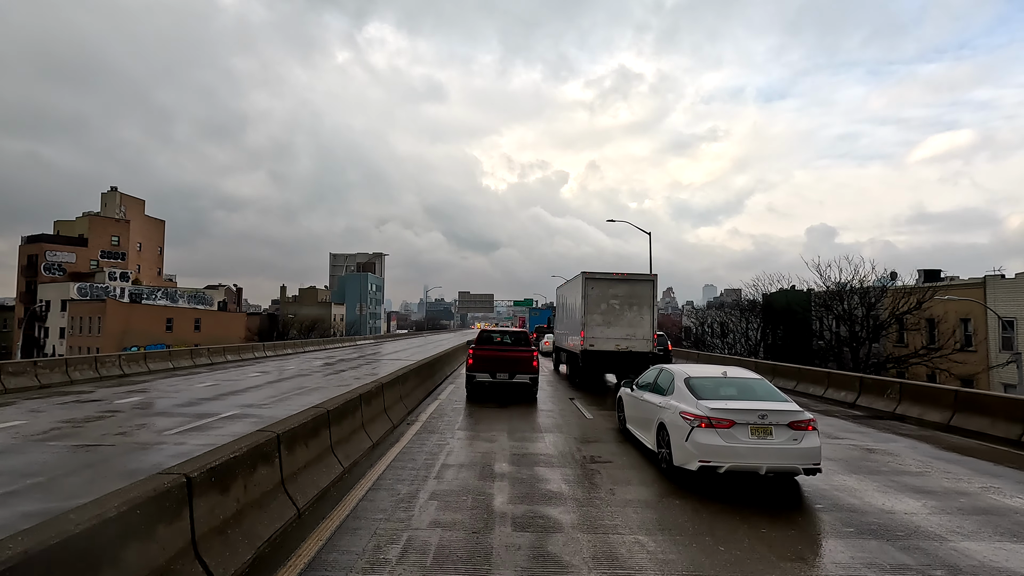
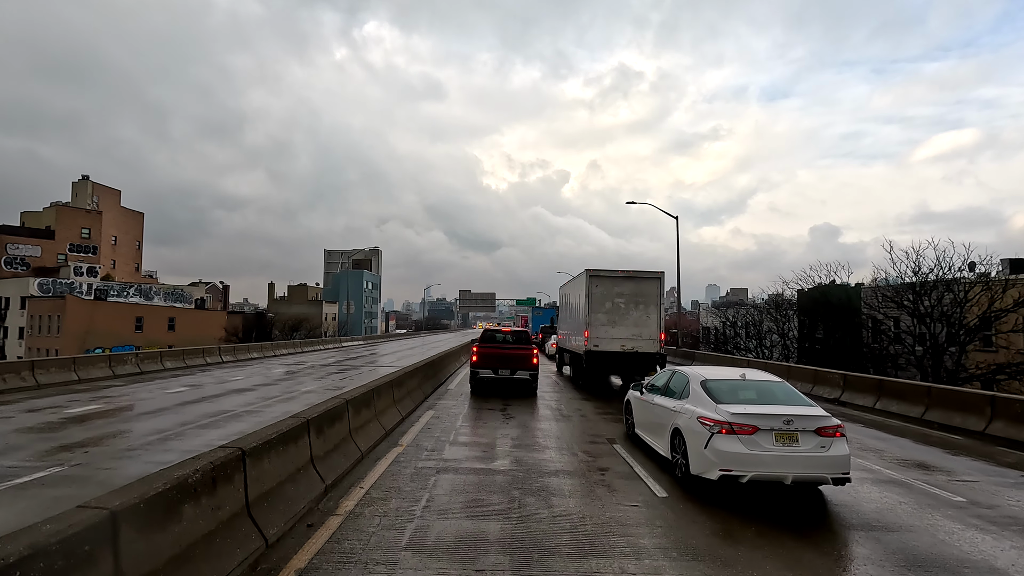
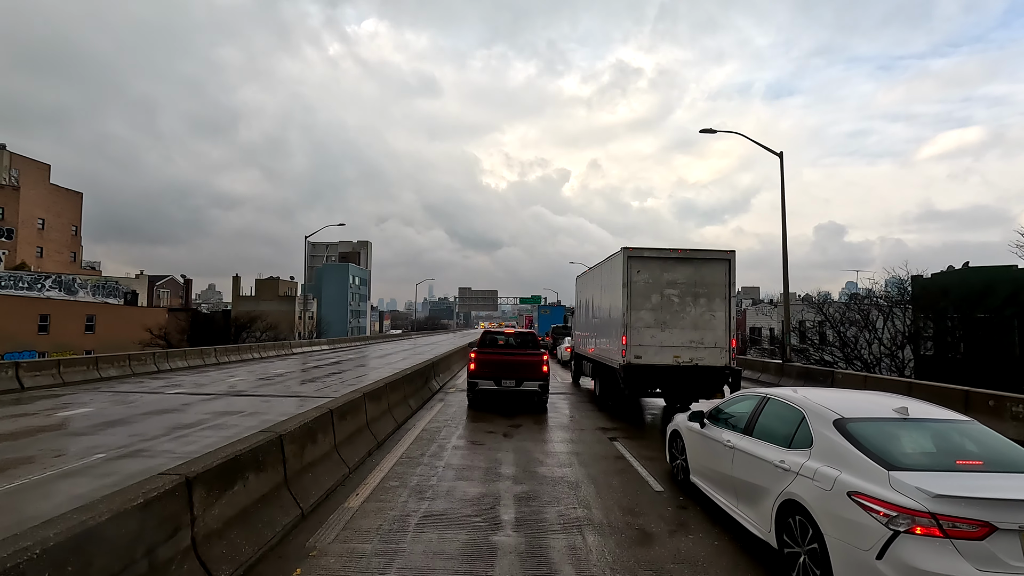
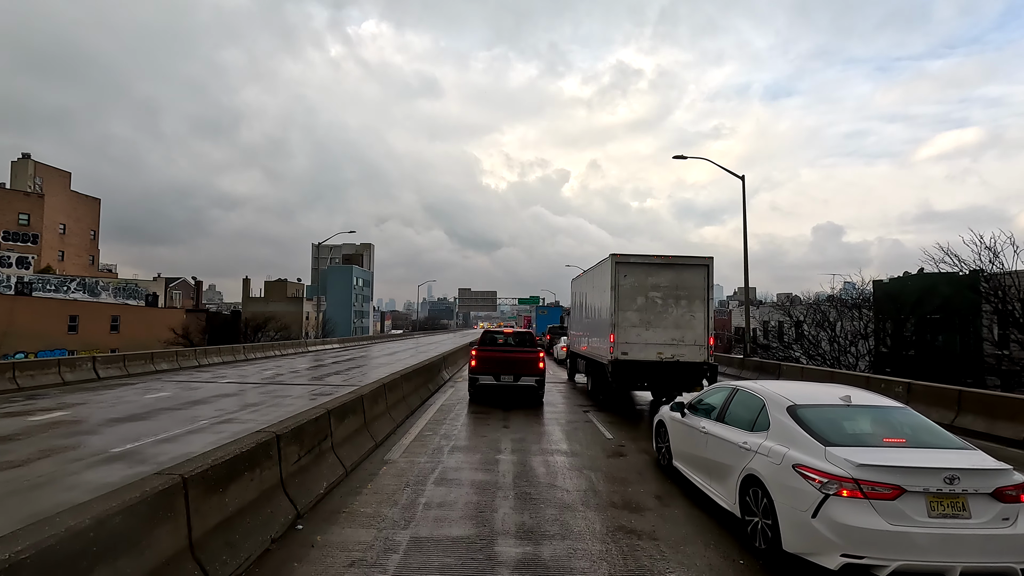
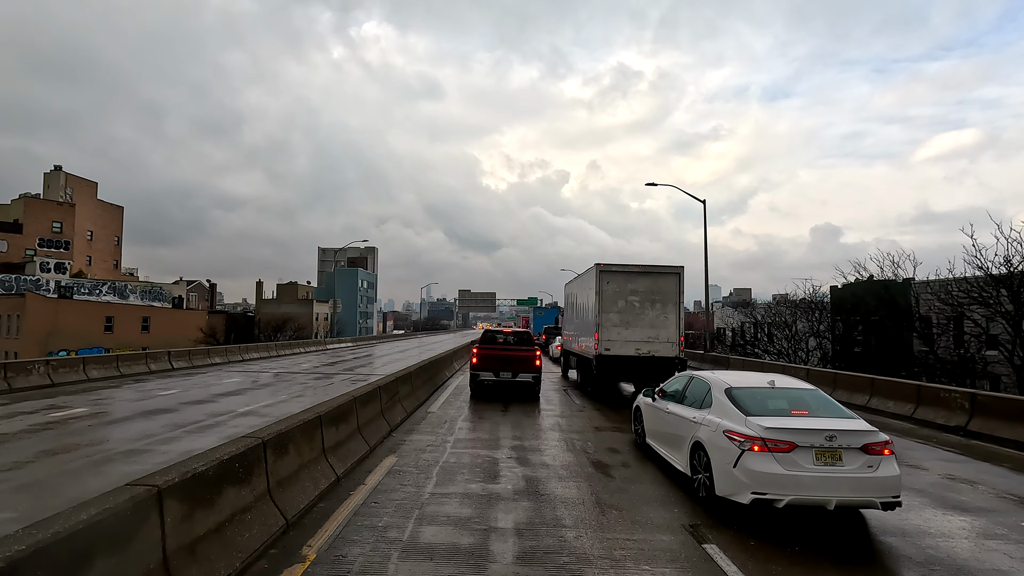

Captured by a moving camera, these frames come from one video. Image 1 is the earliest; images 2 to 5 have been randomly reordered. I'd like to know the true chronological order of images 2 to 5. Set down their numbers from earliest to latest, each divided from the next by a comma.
2, 5, 4, 3
